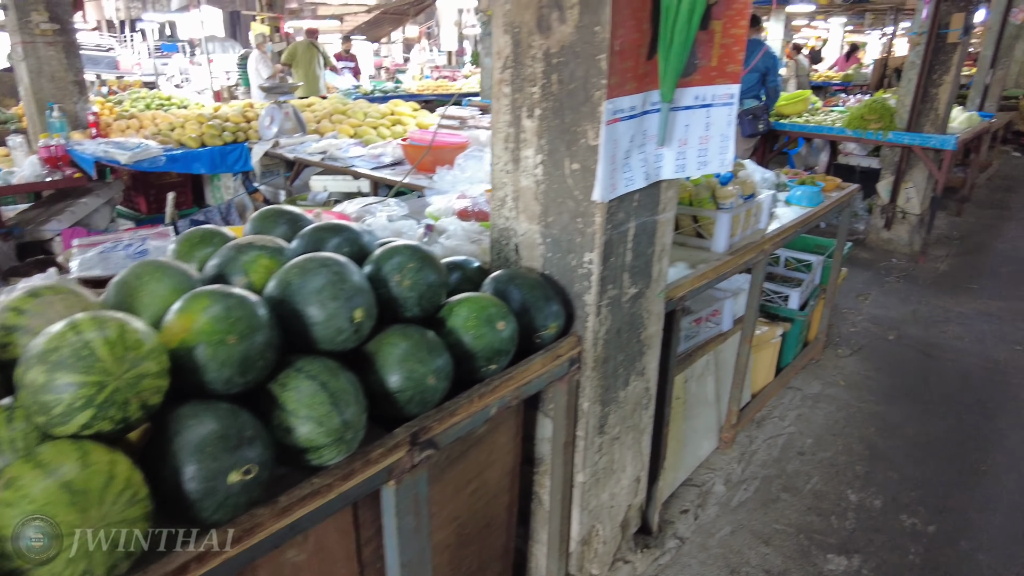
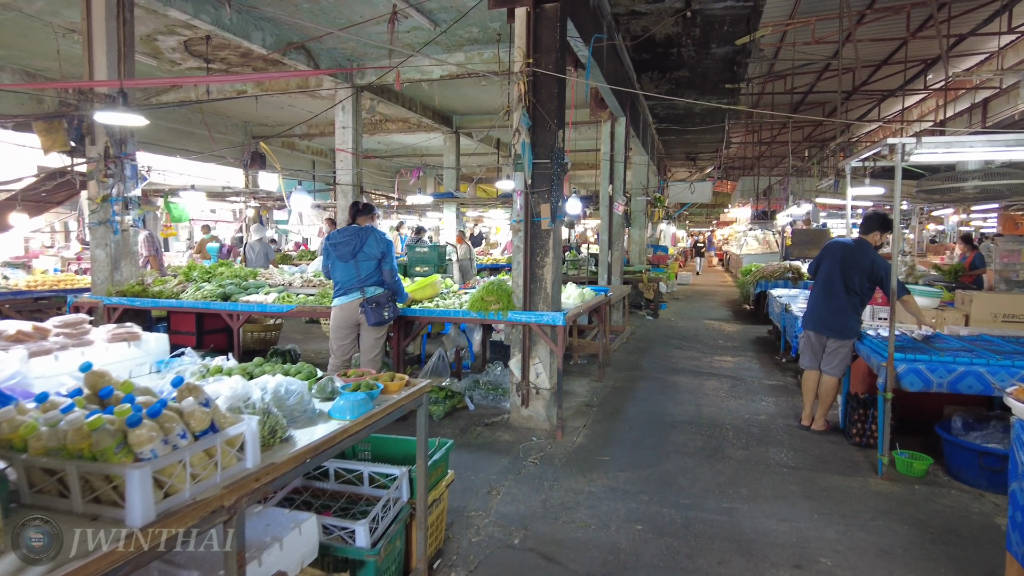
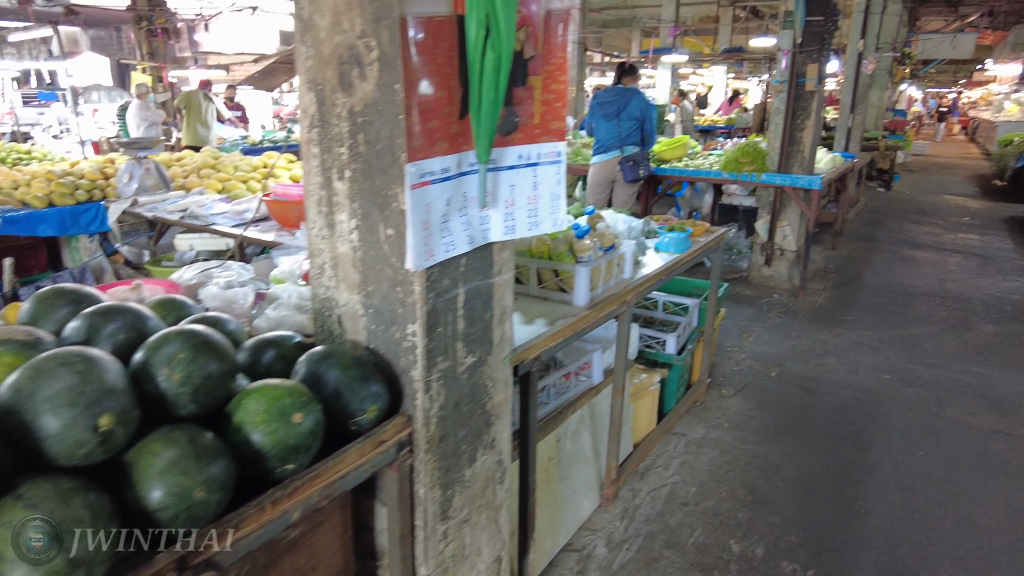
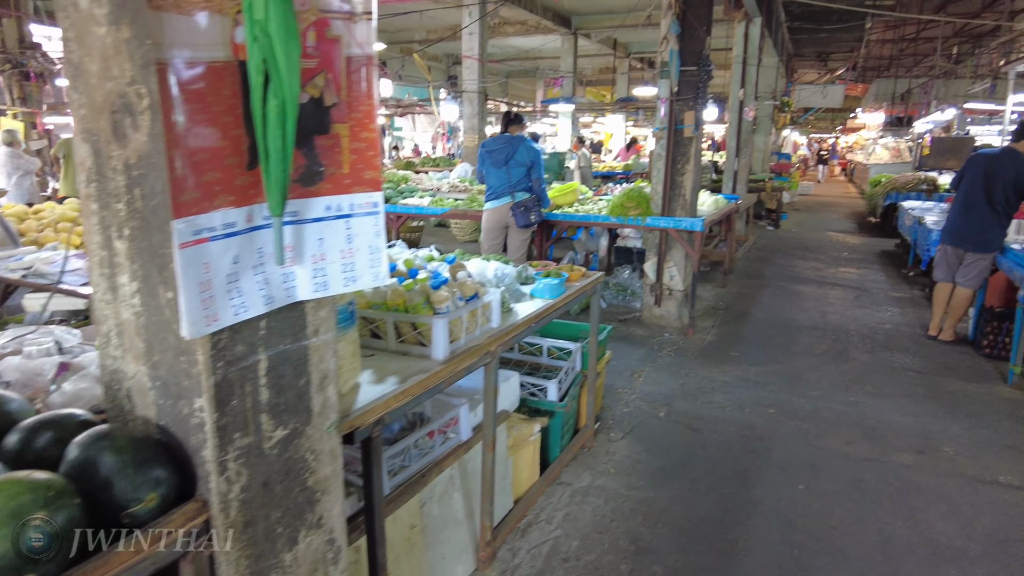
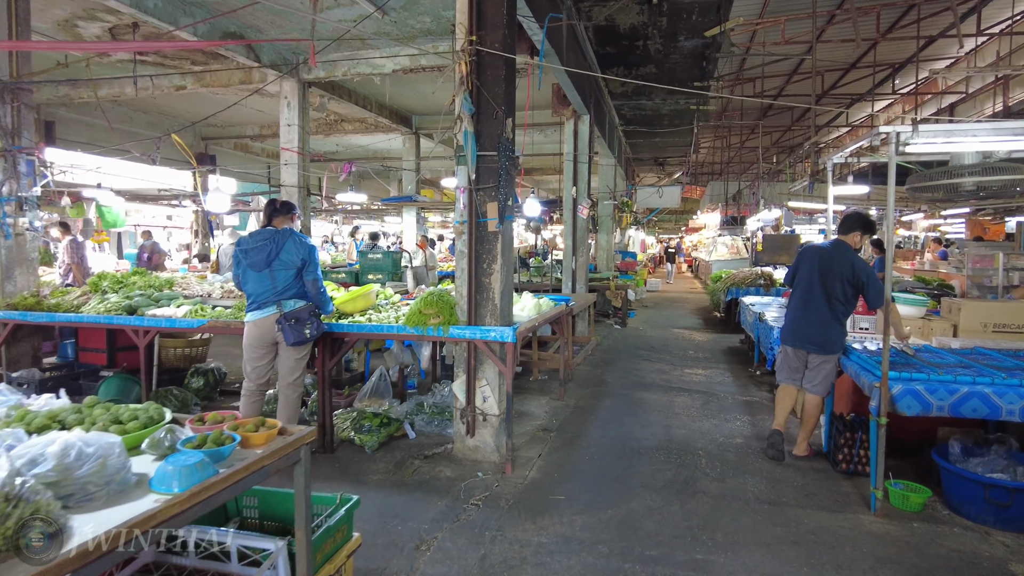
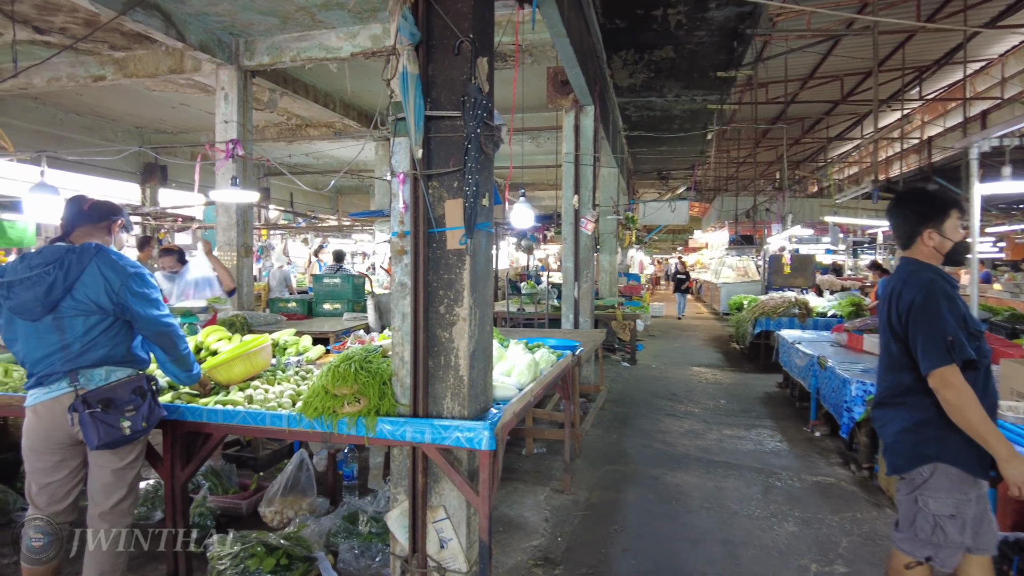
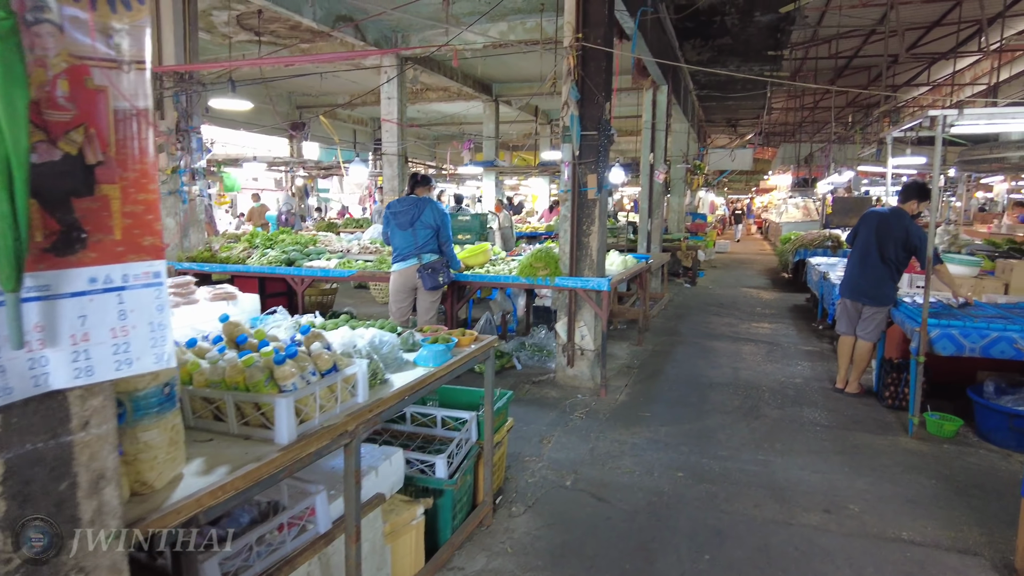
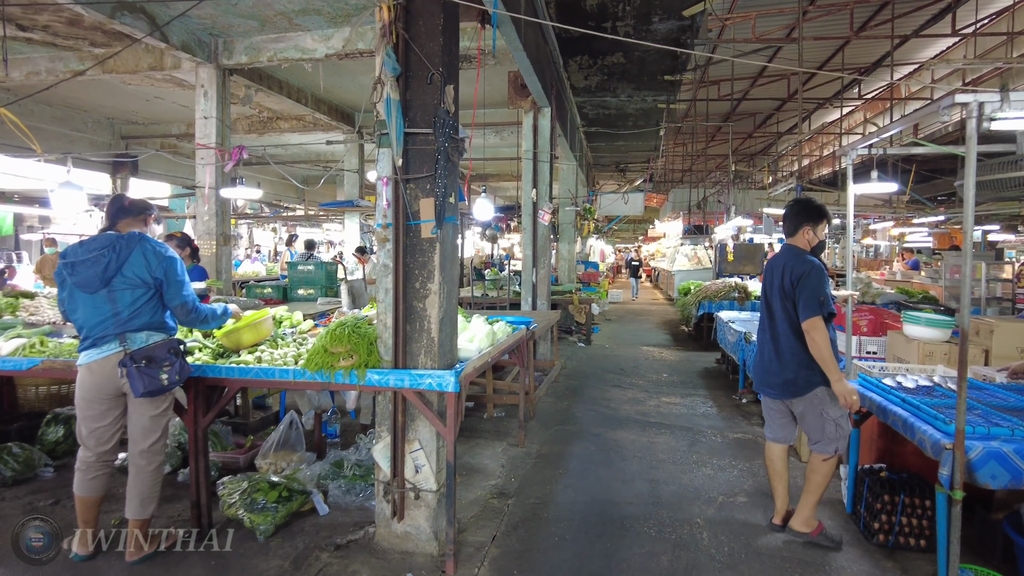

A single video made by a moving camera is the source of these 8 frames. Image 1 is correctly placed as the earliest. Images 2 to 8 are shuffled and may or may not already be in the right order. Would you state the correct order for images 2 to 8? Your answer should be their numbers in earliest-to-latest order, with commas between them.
3, 4, 7, 2, 5, 8, 6
